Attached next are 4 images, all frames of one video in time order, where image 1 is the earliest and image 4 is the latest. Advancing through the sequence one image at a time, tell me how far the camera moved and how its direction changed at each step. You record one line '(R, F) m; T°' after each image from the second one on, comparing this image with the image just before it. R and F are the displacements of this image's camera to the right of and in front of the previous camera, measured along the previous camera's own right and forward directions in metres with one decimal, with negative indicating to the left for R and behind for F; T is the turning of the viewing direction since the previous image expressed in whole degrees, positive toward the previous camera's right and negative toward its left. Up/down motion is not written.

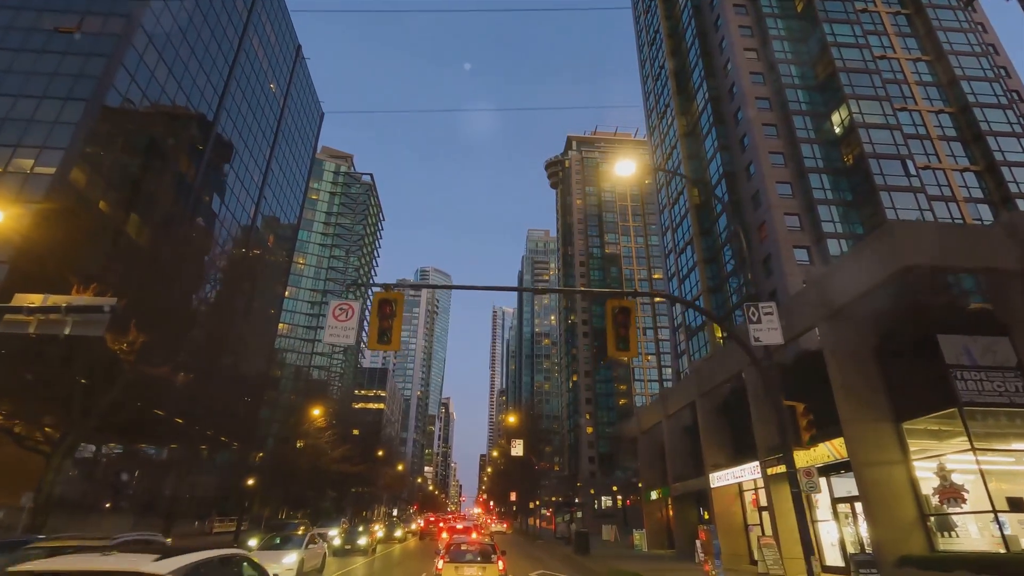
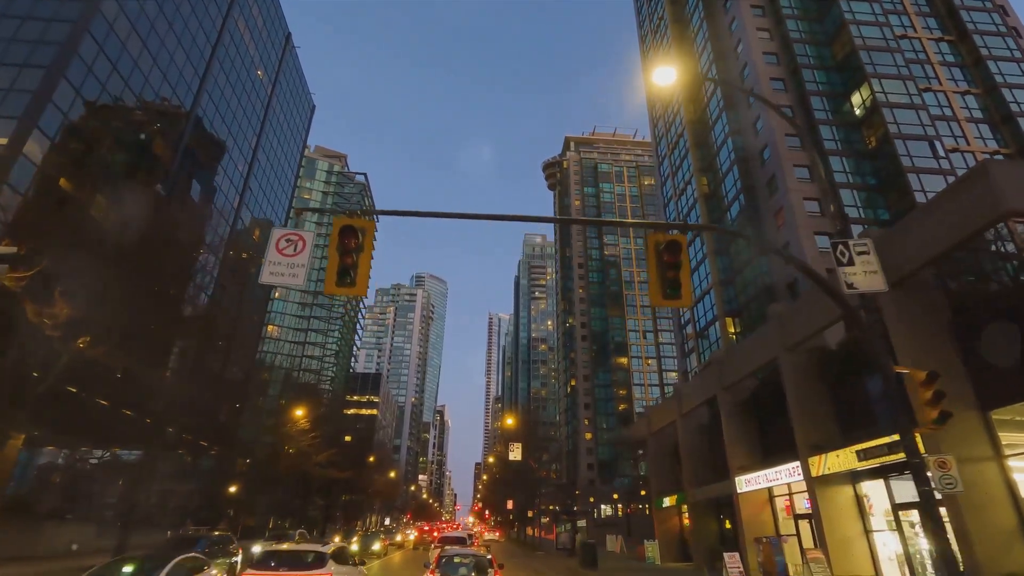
(-0.2, +3.1) m; 0°
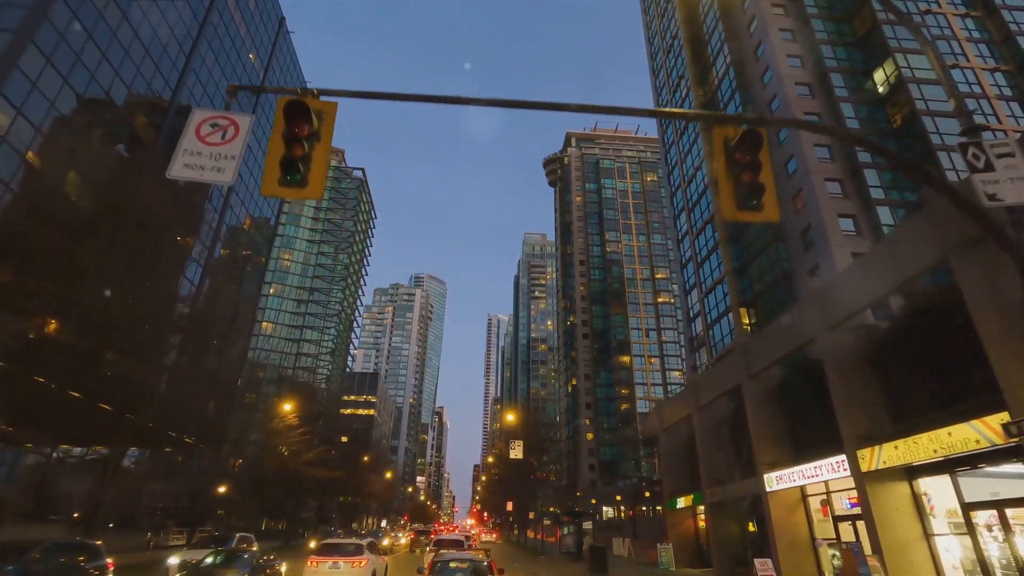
(-0.2, +2.4) m; 0°
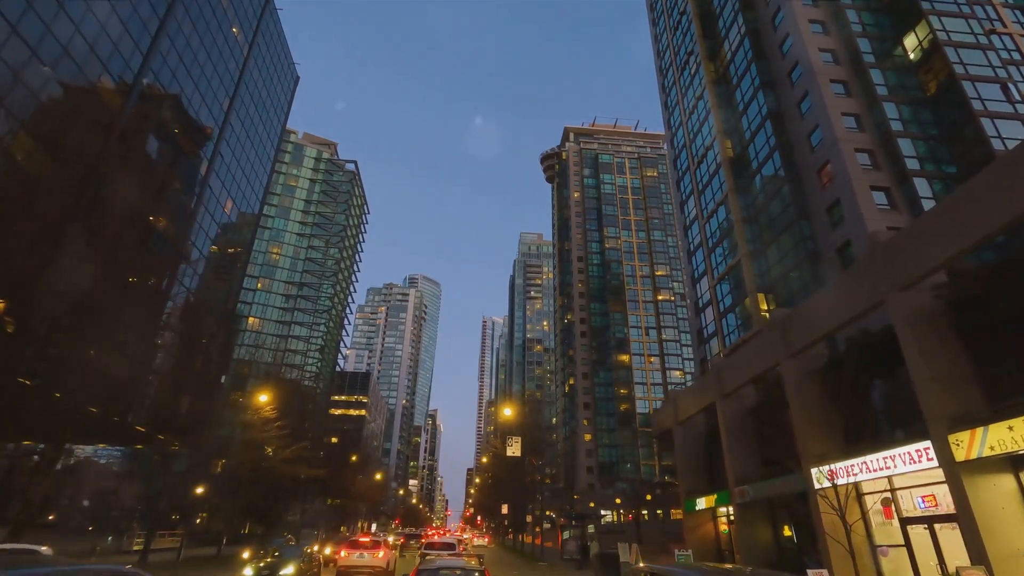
(-0.3, +3.4) m; +1°
